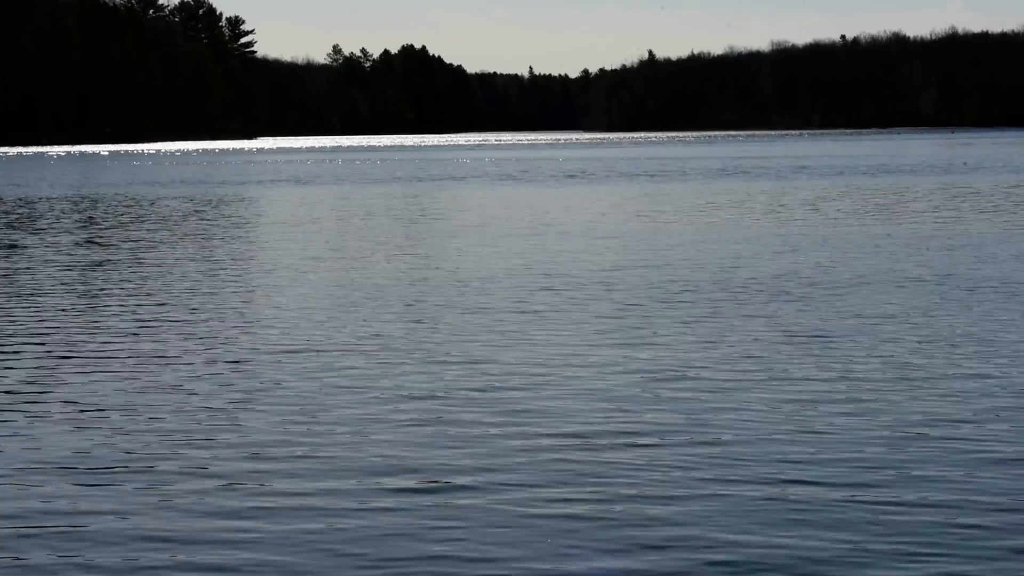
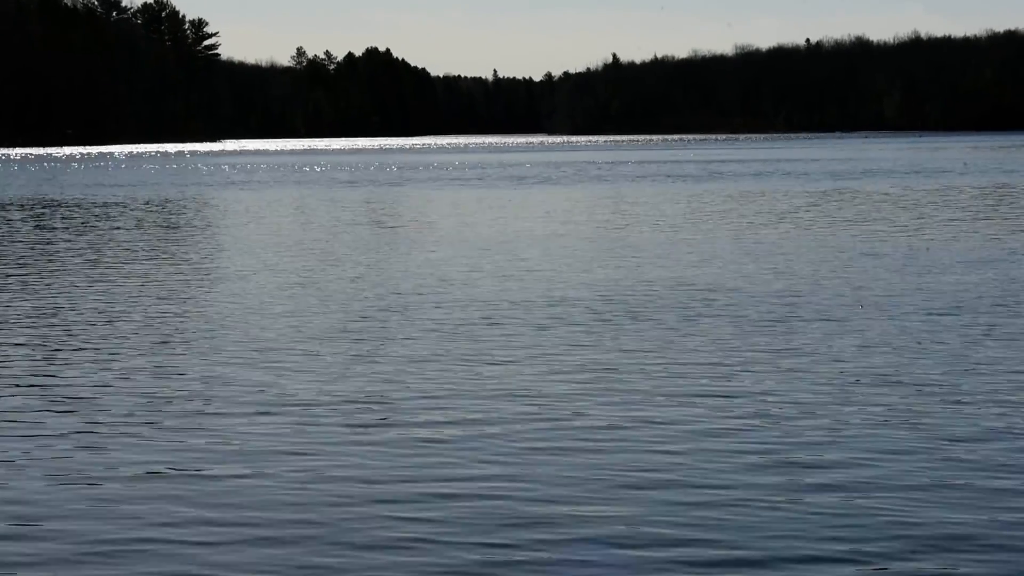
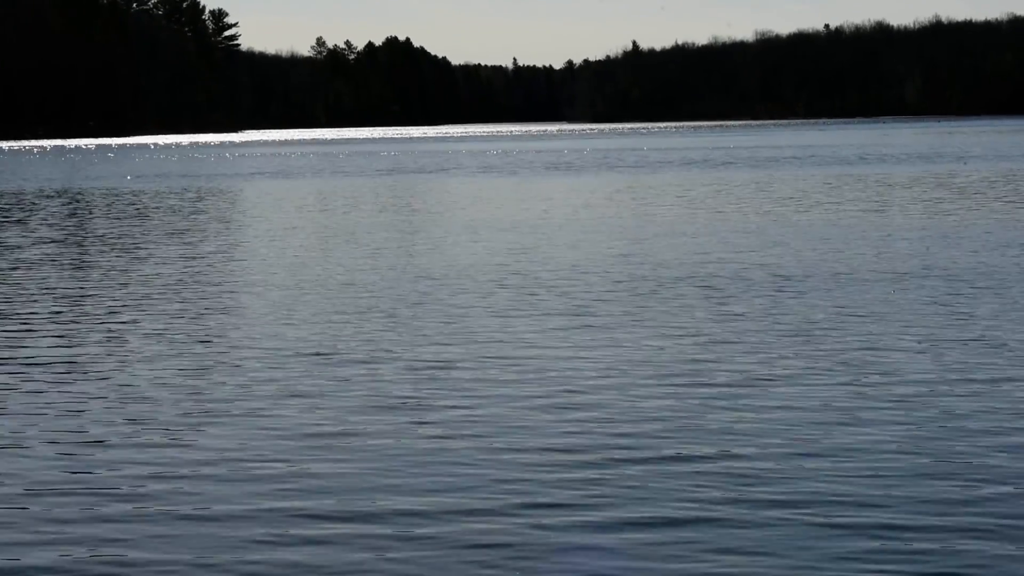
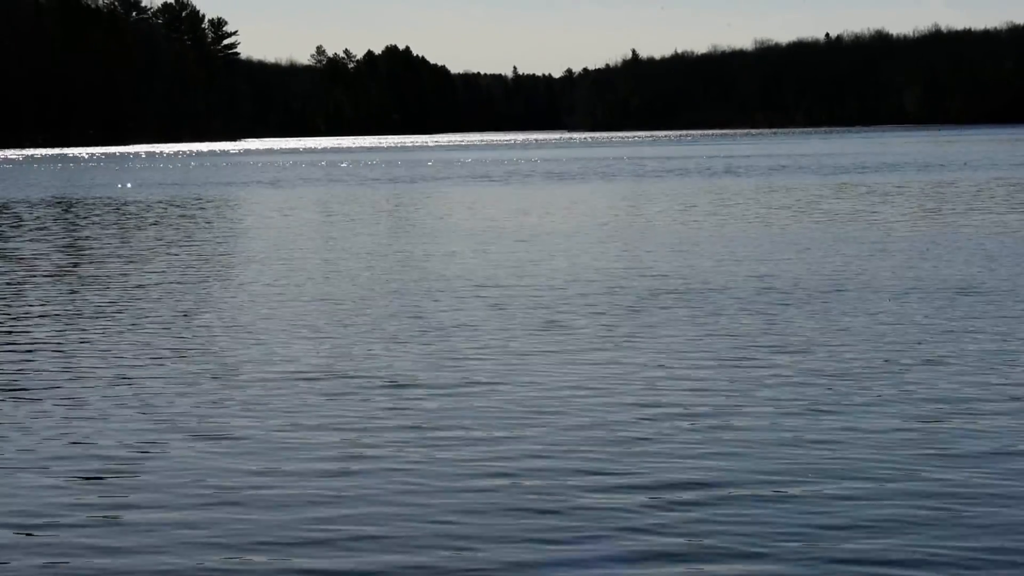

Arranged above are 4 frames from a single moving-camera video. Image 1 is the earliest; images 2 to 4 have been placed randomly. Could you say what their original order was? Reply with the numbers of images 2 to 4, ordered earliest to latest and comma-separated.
3, 4, 2
